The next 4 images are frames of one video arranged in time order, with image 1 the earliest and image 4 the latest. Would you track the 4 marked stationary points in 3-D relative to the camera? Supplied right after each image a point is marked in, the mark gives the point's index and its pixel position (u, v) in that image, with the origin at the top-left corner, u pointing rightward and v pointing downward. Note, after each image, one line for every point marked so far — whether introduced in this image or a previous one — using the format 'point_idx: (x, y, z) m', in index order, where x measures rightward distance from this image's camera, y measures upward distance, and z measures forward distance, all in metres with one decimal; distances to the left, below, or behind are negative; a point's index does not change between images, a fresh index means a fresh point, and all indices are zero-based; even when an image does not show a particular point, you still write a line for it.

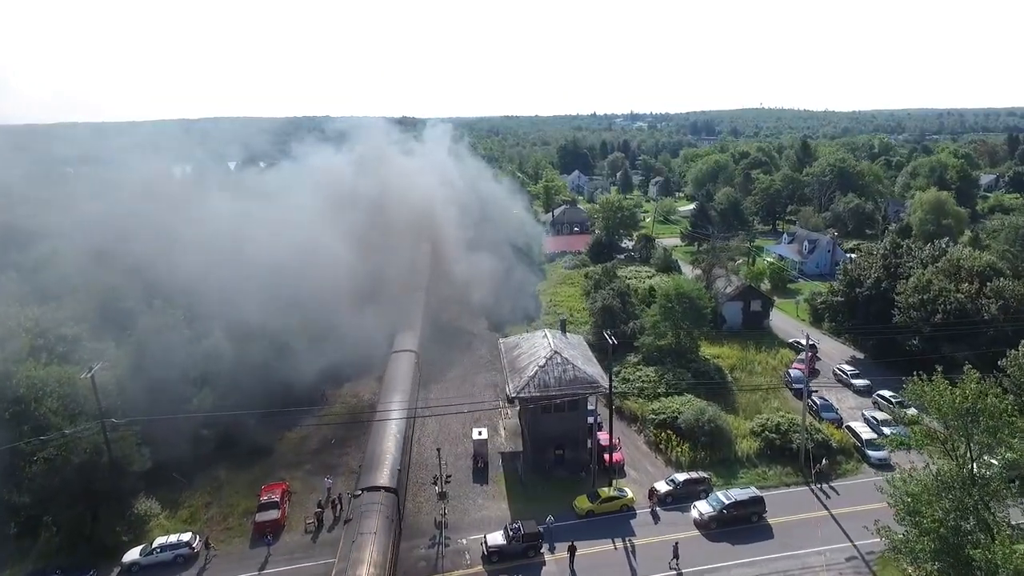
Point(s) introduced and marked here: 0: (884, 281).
0: (+8.5, +0.2, +13.9) m
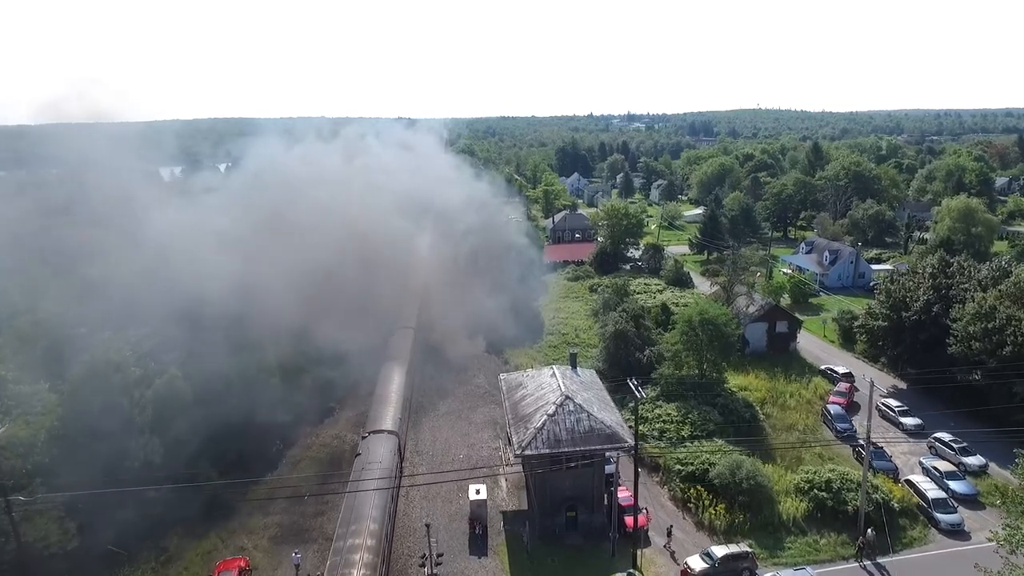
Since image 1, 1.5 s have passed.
0: (+8.5, -0.3, +12.3) m
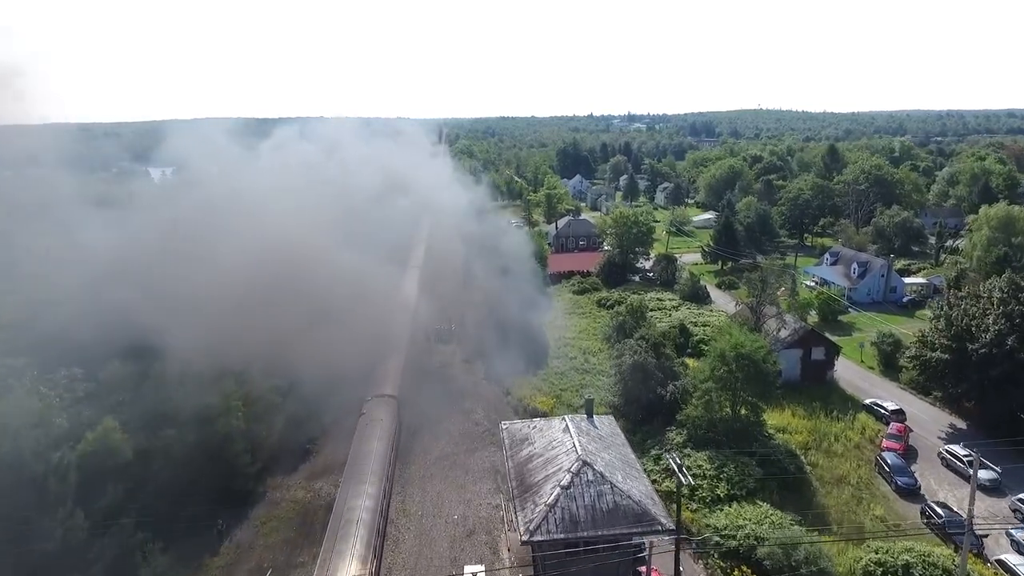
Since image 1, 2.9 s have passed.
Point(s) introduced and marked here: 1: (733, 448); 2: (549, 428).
0: (+8.6, -0.8, +10.5) m
1: (+3.7, -2.7, +10.3) m
2: (+0.5, -1.9, +8.5) m
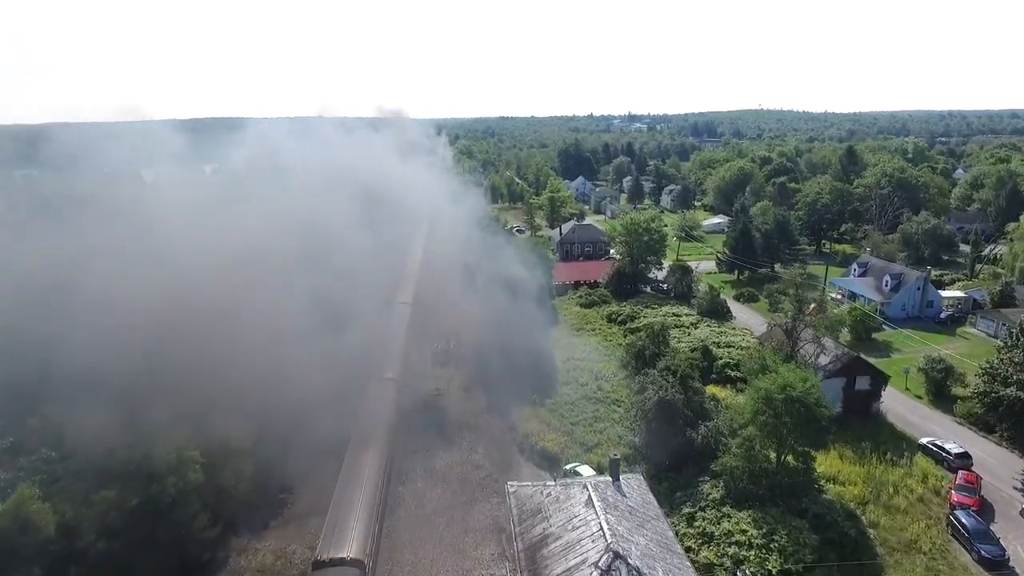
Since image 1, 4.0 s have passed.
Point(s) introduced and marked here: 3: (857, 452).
0: (+8.7, -1.2, +8.9) m
1: (+3.8, -3.1, +8.7) m
2: (+0.6, -2.4, +6.9) m
3: (+6.0, -2.9, +10.6) m
